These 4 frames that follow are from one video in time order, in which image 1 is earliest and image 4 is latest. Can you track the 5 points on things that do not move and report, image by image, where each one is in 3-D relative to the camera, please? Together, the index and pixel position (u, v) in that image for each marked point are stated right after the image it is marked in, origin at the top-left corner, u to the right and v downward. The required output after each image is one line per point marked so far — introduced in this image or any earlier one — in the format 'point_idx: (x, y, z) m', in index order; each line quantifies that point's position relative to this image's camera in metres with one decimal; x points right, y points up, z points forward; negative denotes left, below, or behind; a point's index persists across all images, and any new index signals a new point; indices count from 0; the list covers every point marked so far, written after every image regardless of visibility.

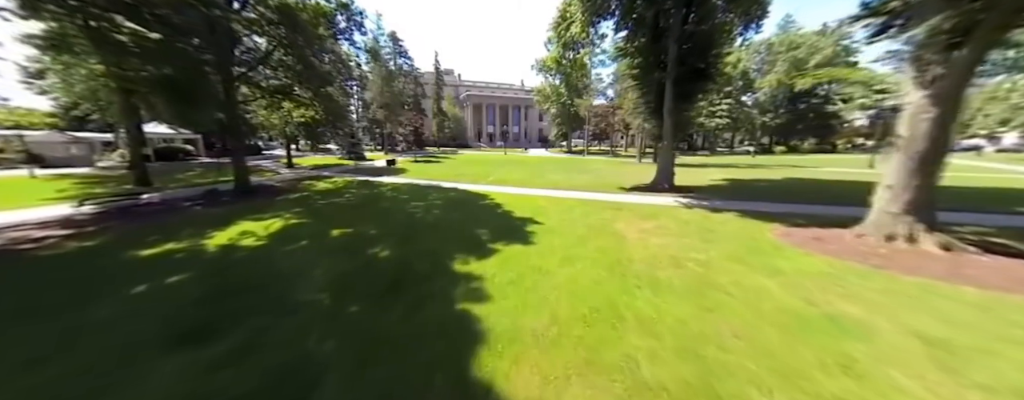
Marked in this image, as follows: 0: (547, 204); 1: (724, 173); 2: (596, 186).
0: (+1.3, -0.2, +9.8) m
1: (+13.2, +1.7, +16.7) m
2: (+4.3, +0.7, +13.7) m
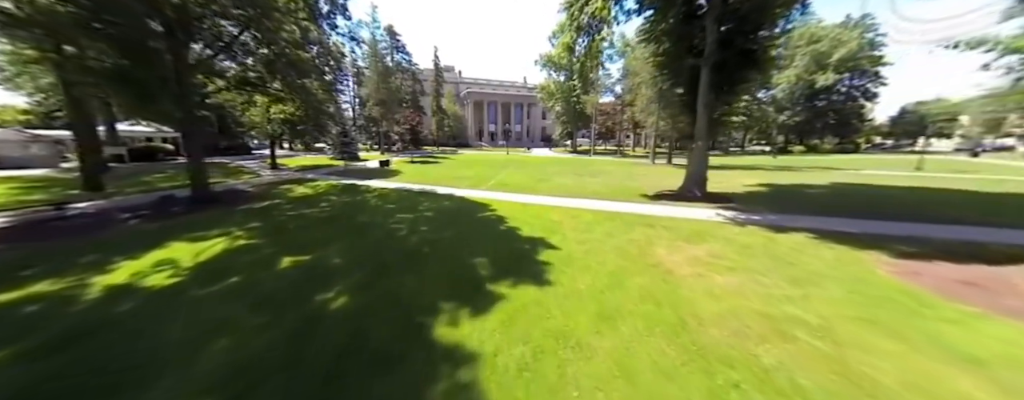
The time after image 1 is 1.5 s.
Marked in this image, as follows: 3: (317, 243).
0: (+1.4, -0.6, +8.0) m
1: (+13.4, +1.3, +14.9) m
2: (+4.4, +0.4, +11.9) m
3: (-4.5, -1.0, +6.2) m
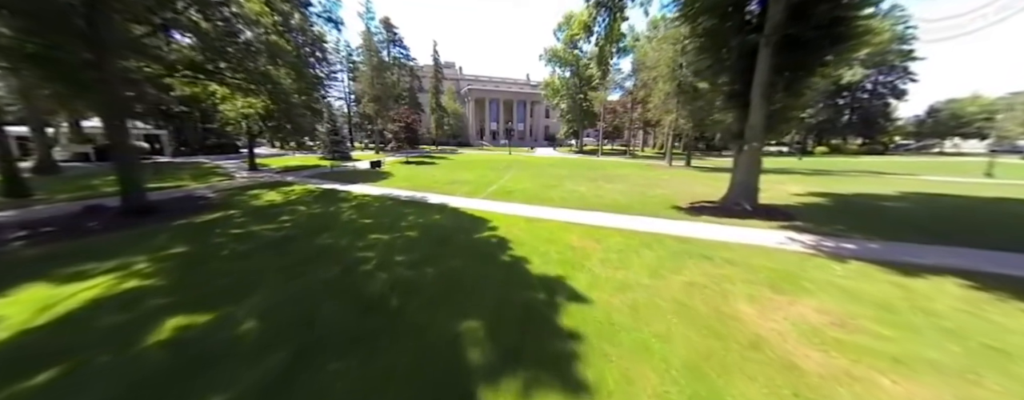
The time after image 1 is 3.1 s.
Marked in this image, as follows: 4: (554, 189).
0: (+1.6, -1.0, +6.1) m
1: (+13.6, +0.8, +12.9) m
2: (+4.6, -0.1, +10.0) m
3: (-4.4, -1.4, +4.3) m
4: (+2.0, +0.5, +12.7) m
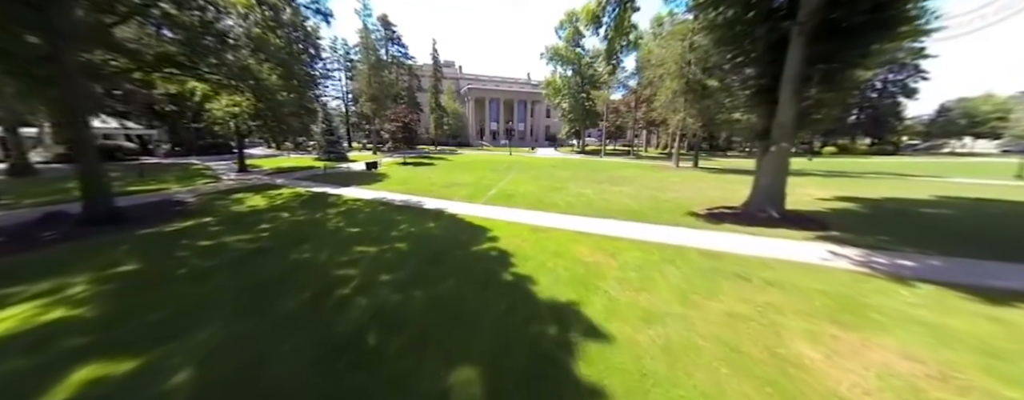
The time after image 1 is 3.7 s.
0: (+1.6, -1.2, +5.4) m
1: (+13.7, +0.7, +12.1) m
2: (+4.7, -0.2, +9.2) m
3: (-4.3, -1.6, +3.6) m
4: (+2.1, +0.3, +11.9) m
